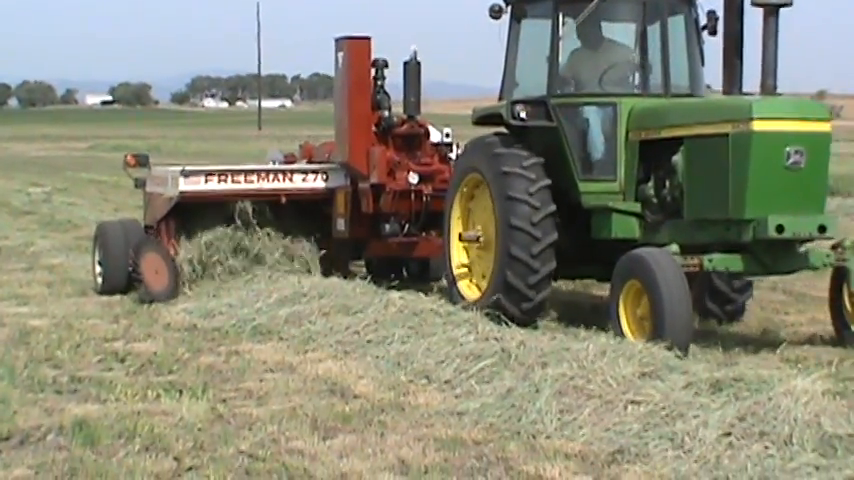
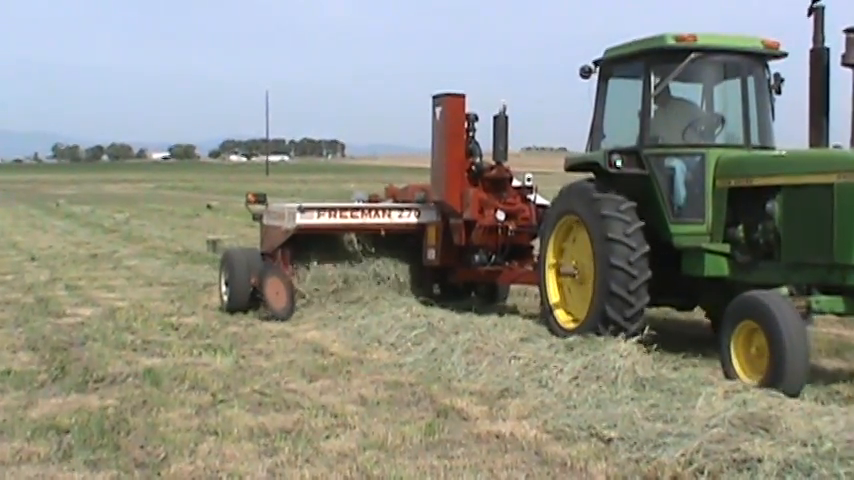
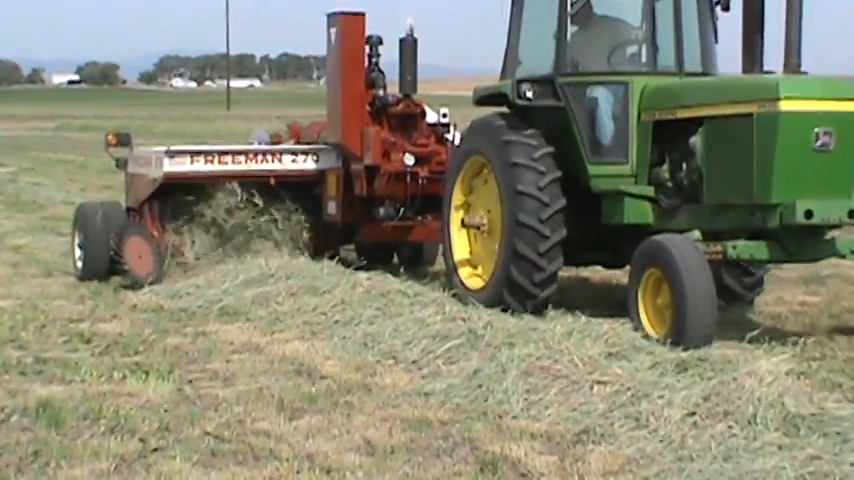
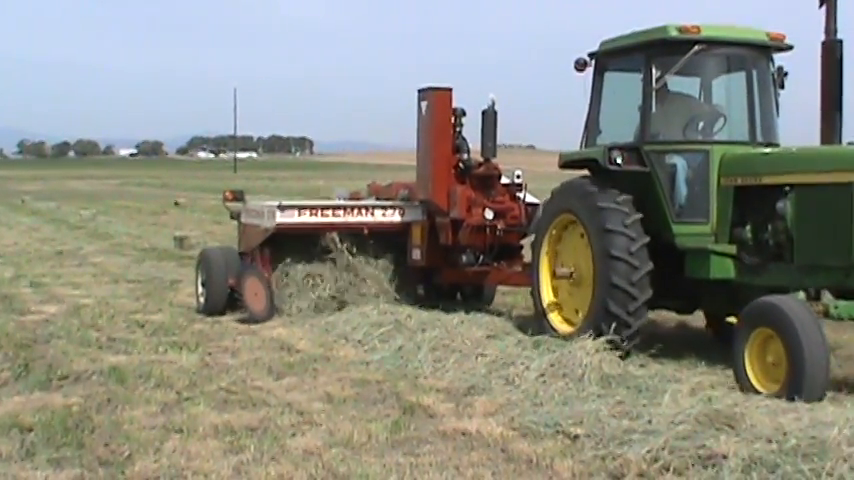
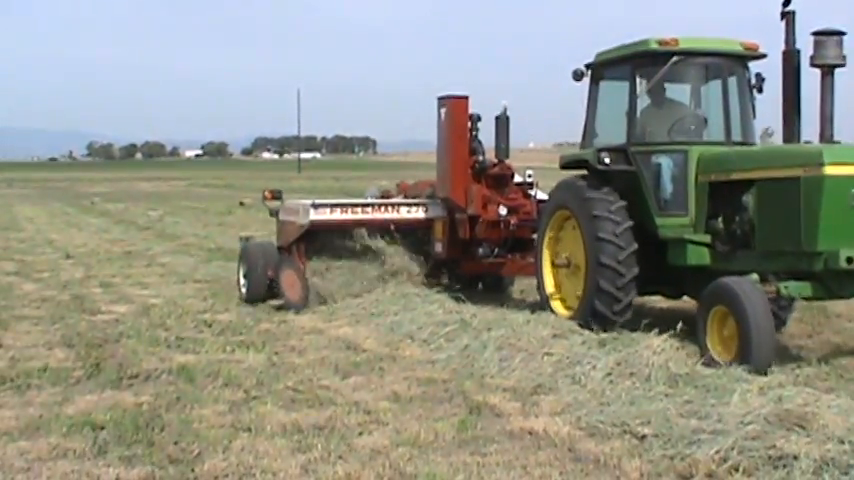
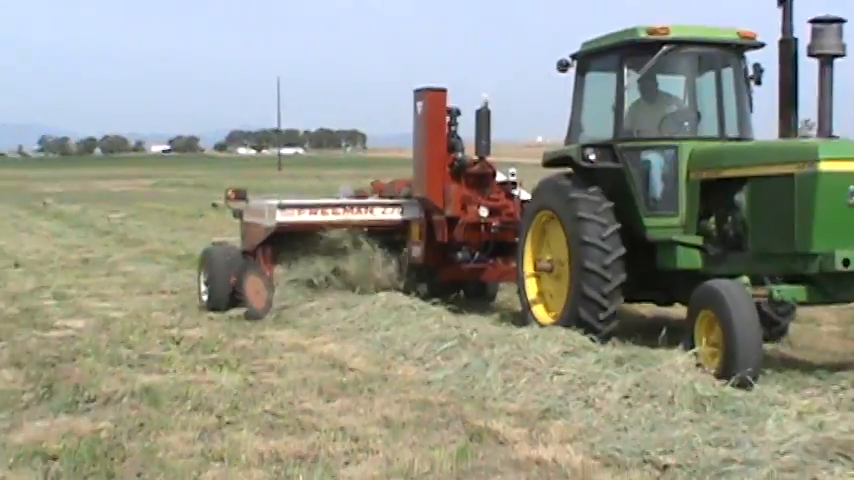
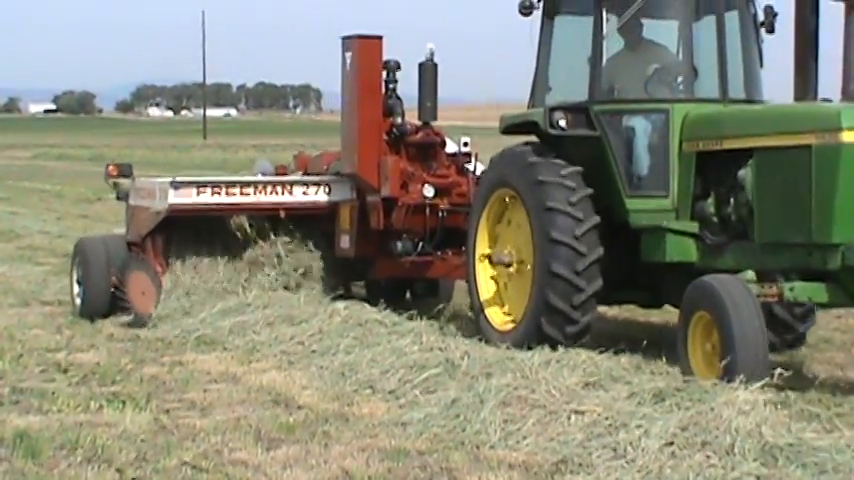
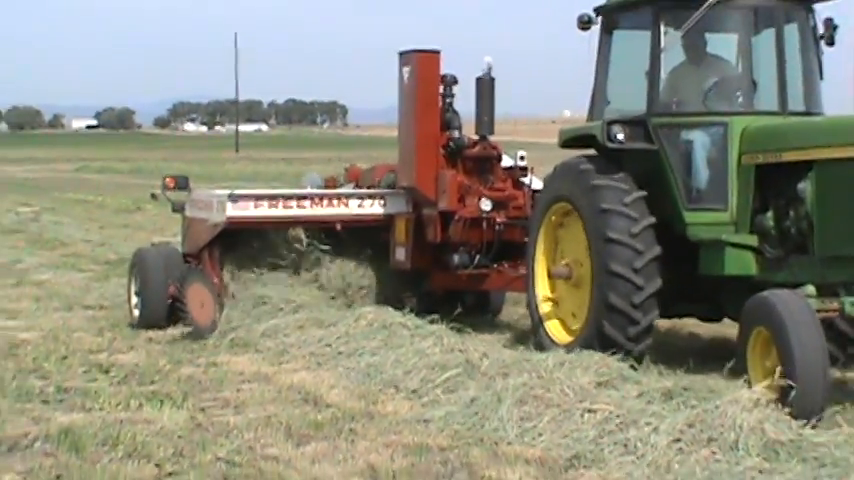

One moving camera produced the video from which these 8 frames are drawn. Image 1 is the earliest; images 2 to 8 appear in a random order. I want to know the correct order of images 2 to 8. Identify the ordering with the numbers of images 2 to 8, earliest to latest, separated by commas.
3, 7, 8, 6, 5, 2, 4
